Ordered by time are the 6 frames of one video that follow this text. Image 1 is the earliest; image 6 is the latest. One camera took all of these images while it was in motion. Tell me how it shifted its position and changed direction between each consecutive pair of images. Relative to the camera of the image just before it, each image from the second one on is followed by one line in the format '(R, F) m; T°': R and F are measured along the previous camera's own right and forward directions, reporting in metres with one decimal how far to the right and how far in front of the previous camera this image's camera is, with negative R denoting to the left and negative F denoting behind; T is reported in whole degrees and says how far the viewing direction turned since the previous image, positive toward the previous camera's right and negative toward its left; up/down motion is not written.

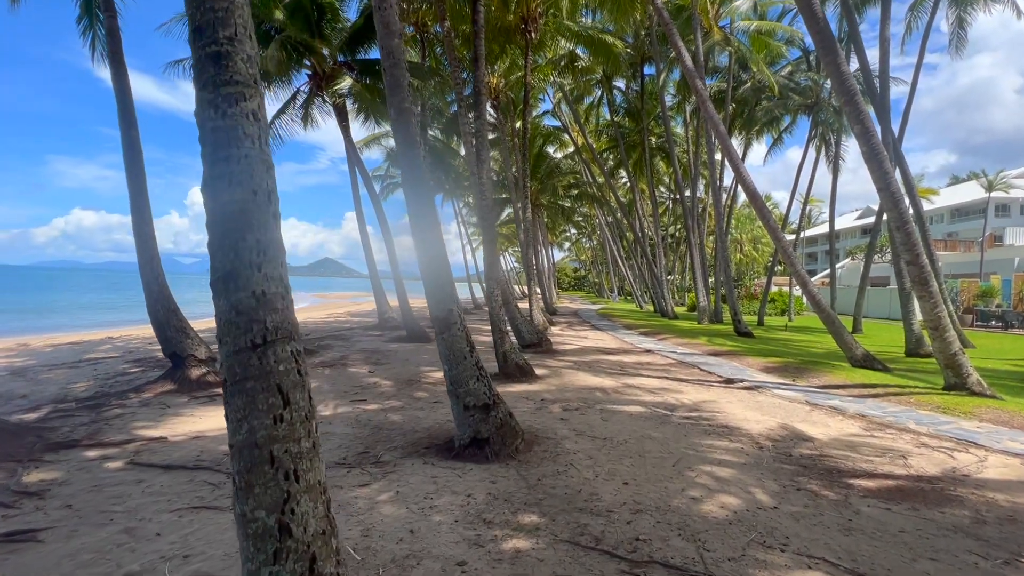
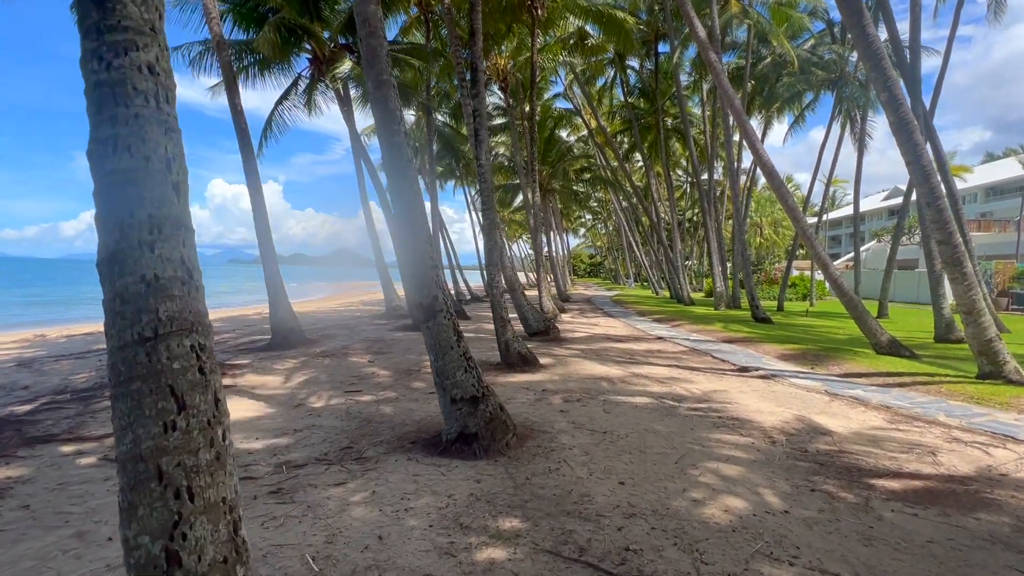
(+0.3, +0.4) m; -2°
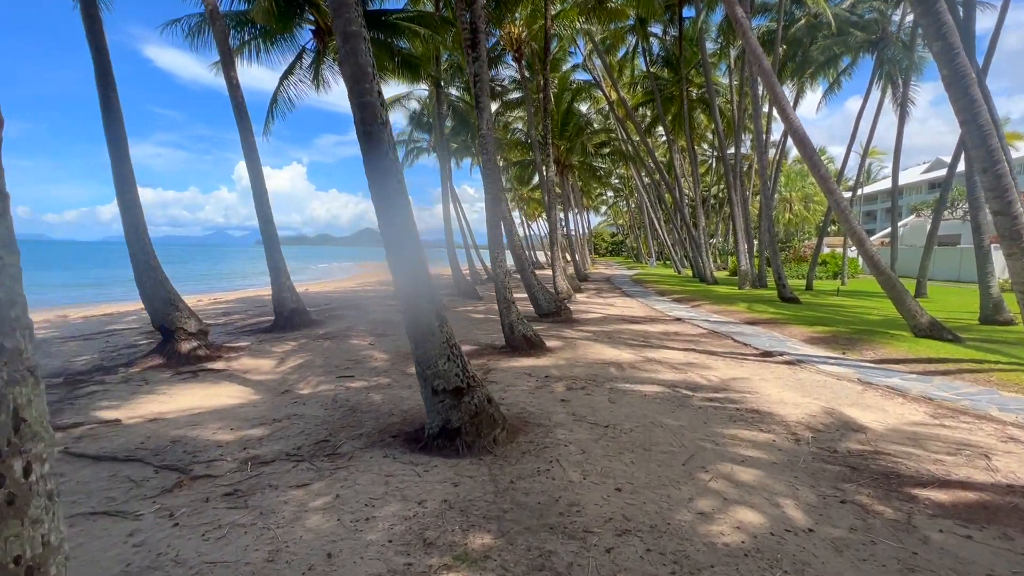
(+0.3, +0.6) m; -3°
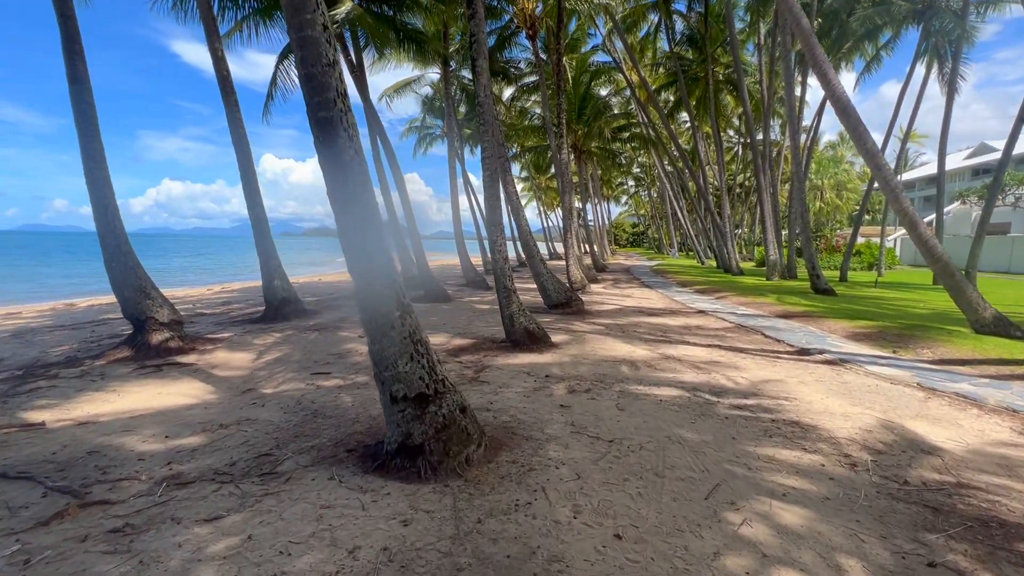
(+0.3, +0.9) m; -2°
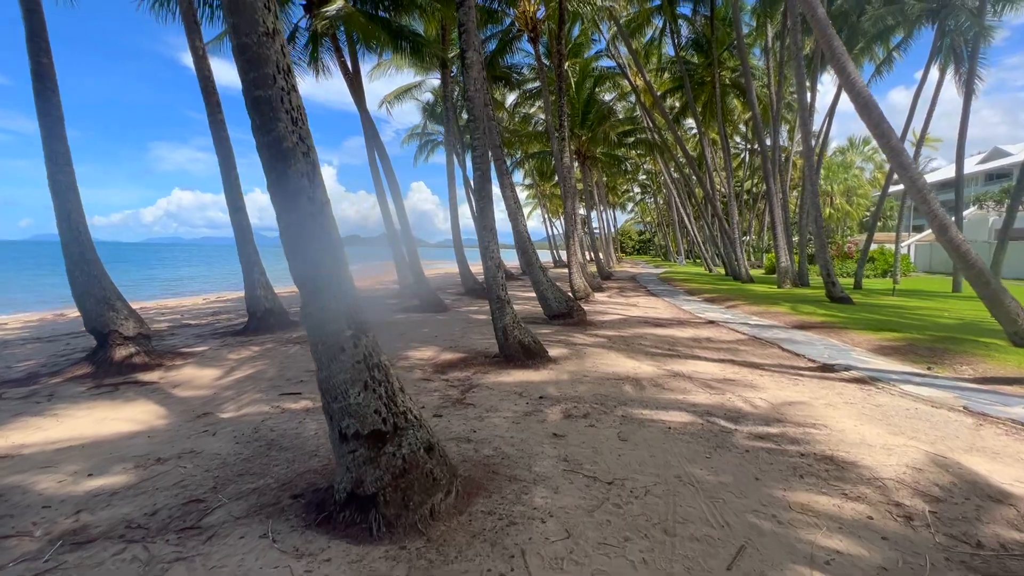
(+0.2, +0.6) m; -1°
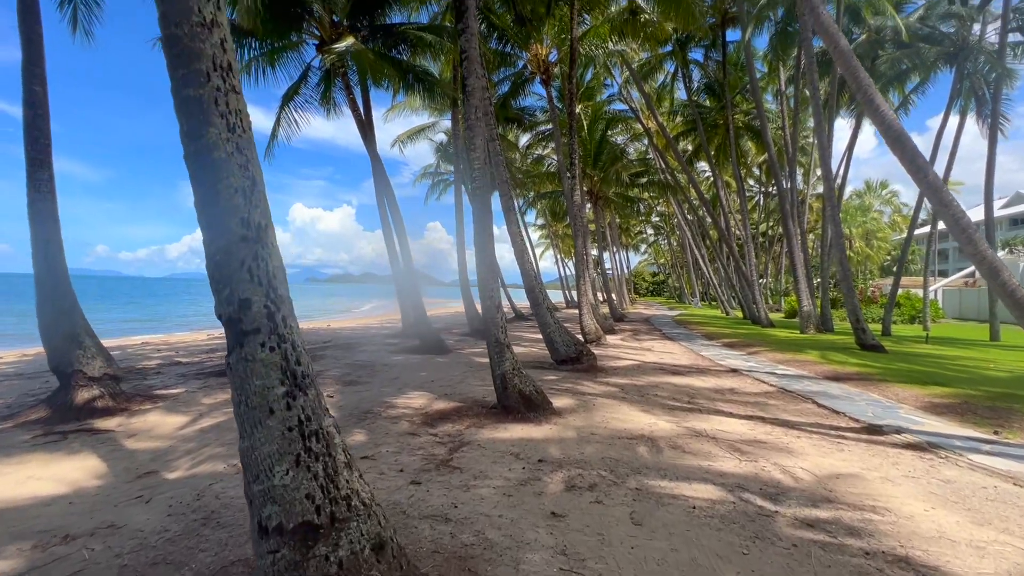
(+0.2, +0.7) m; -2°
